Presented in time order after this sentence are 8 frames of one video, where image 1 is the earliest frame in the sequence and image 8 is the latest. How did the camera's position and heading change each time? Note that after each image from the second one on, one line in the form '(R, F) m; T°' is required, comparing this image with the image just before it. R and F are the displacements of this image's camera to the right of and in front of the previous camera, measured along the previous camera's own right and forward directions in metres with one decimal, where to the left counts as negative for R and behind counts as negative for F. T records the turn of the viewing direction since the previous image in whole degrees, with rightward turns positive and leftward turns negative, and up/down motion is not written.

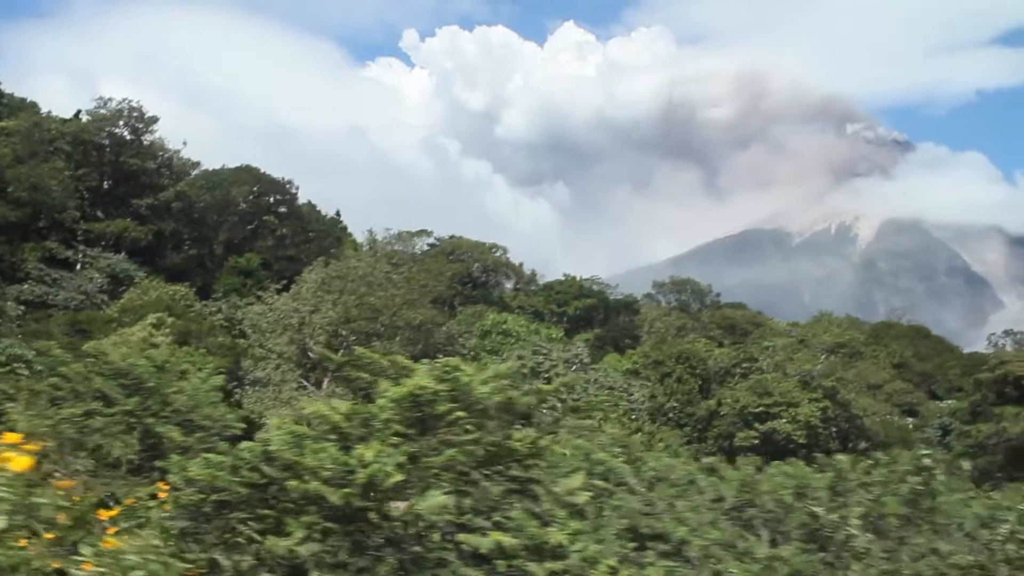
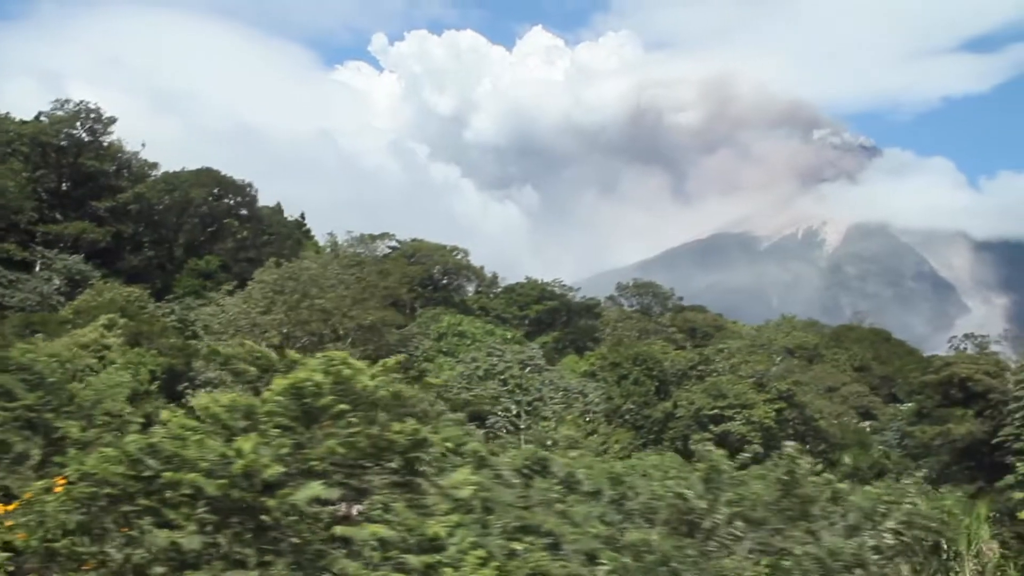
(+0.3, -0.1) m; +1°
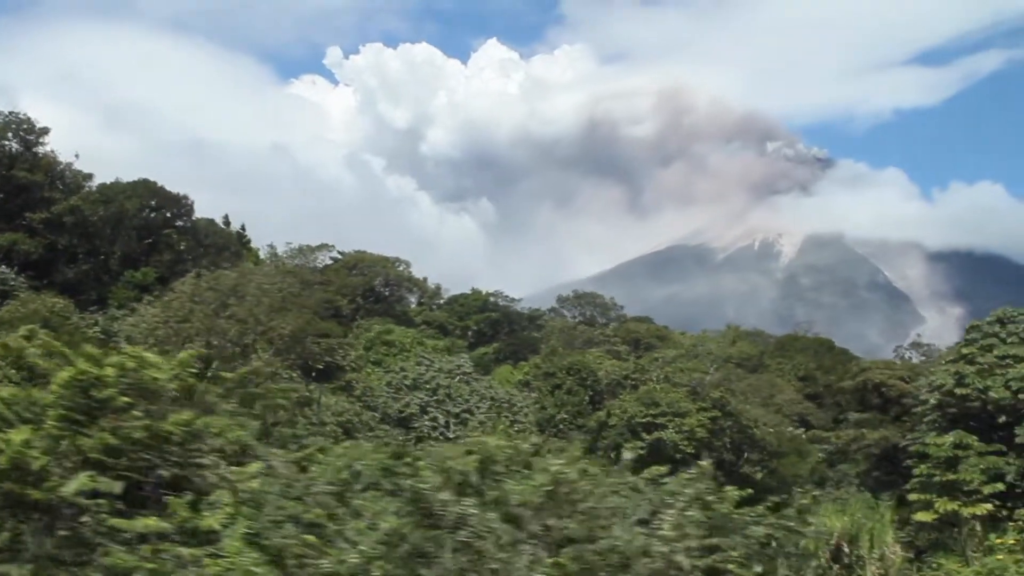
(+0.7, 0.0) m; +1°
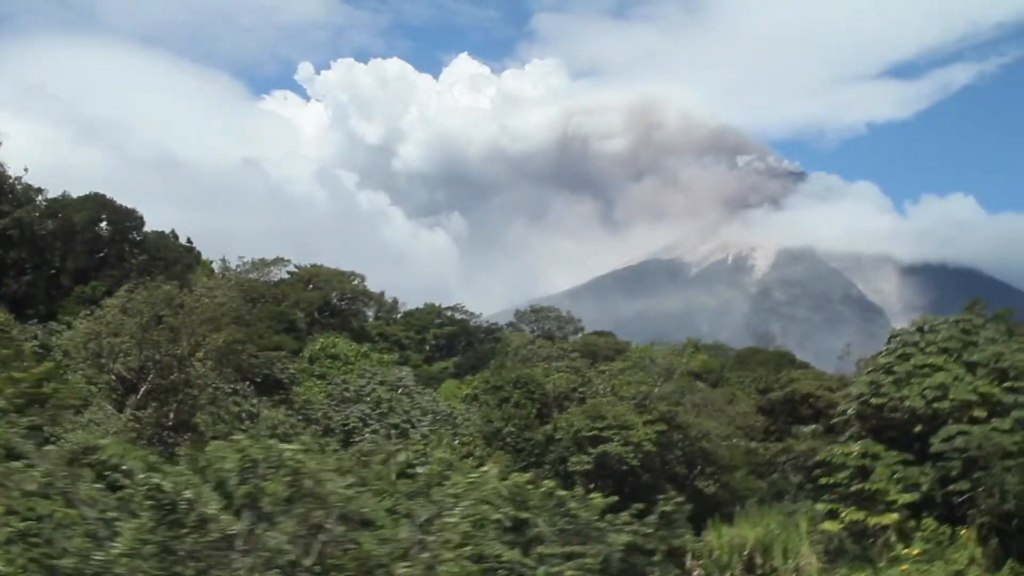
(+0.8, +0.1) m; 0°
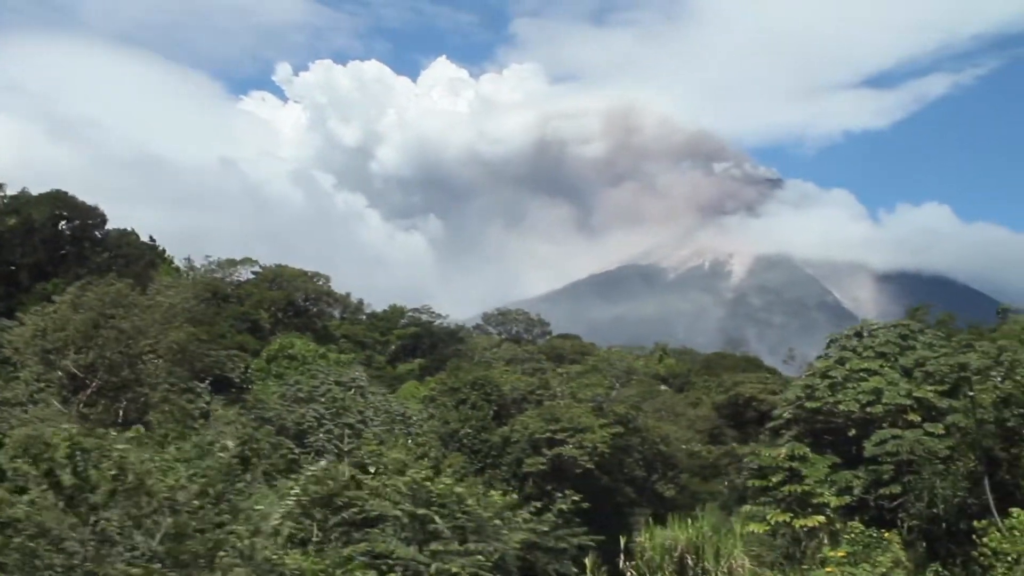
(+0.5, 0.0) m; 0°
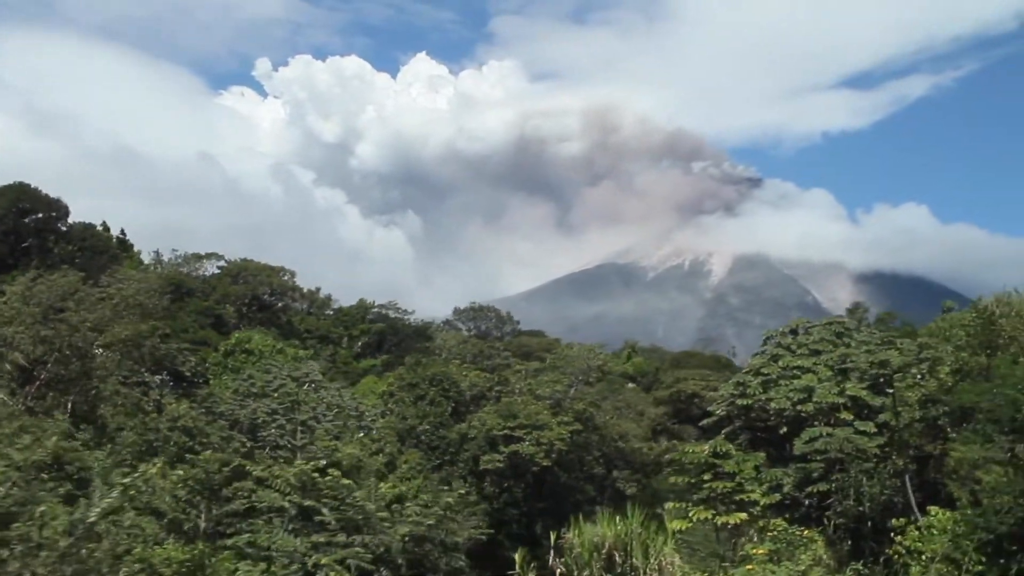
(+0.6, 0.0) m; 0°
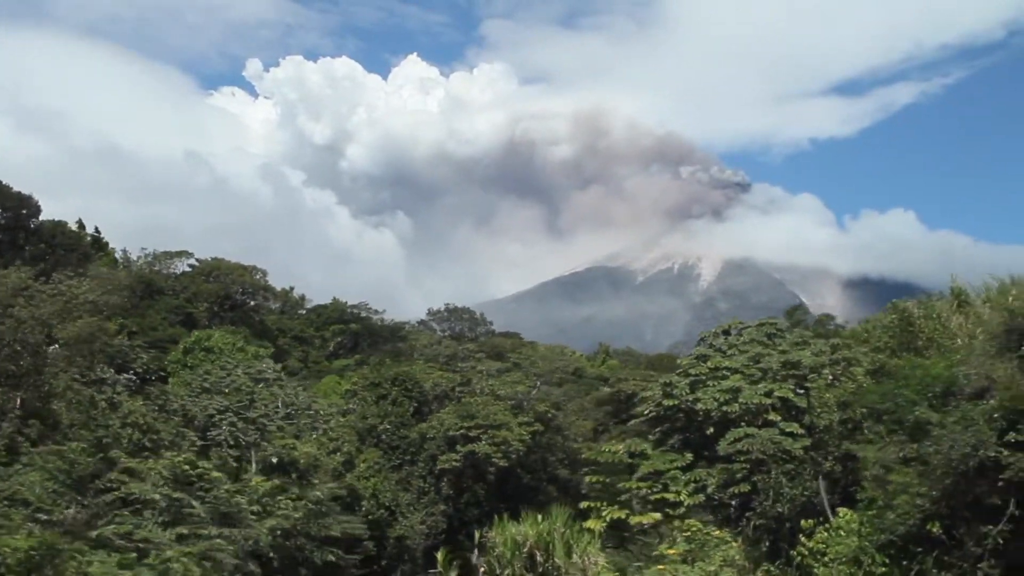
(+0.8, 0.0) m; -1°
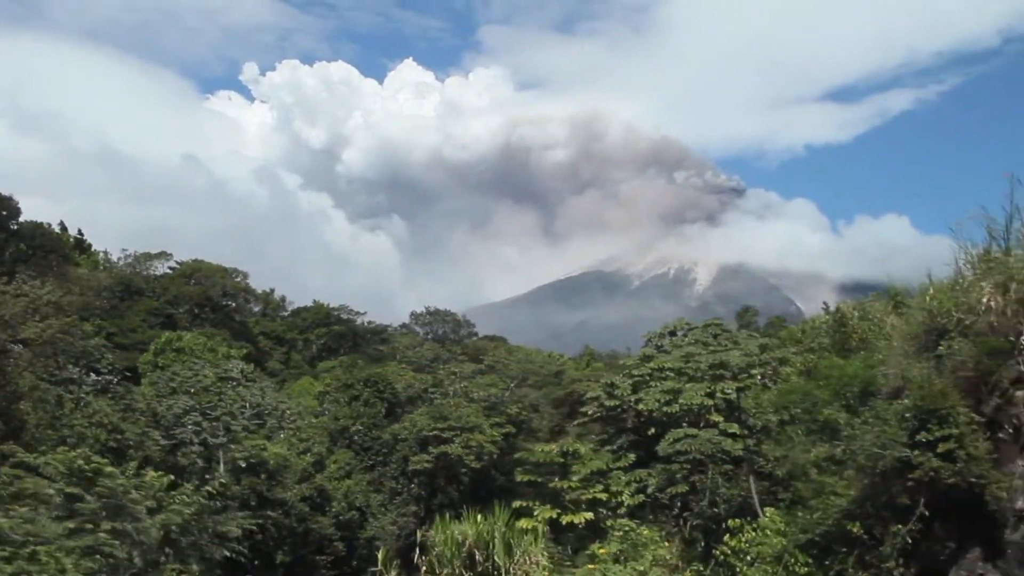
(+0.7, 0.0) m; -1°
